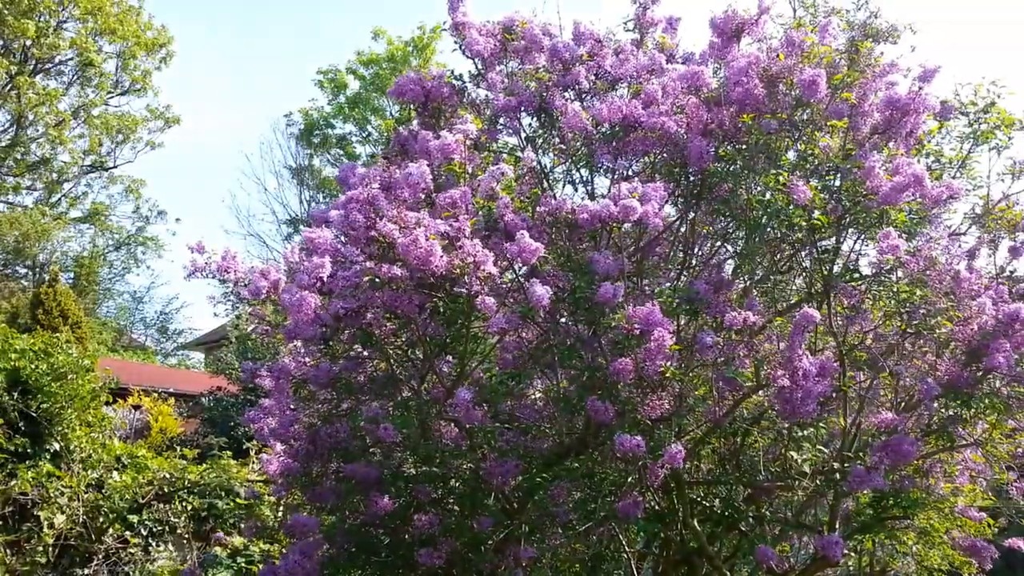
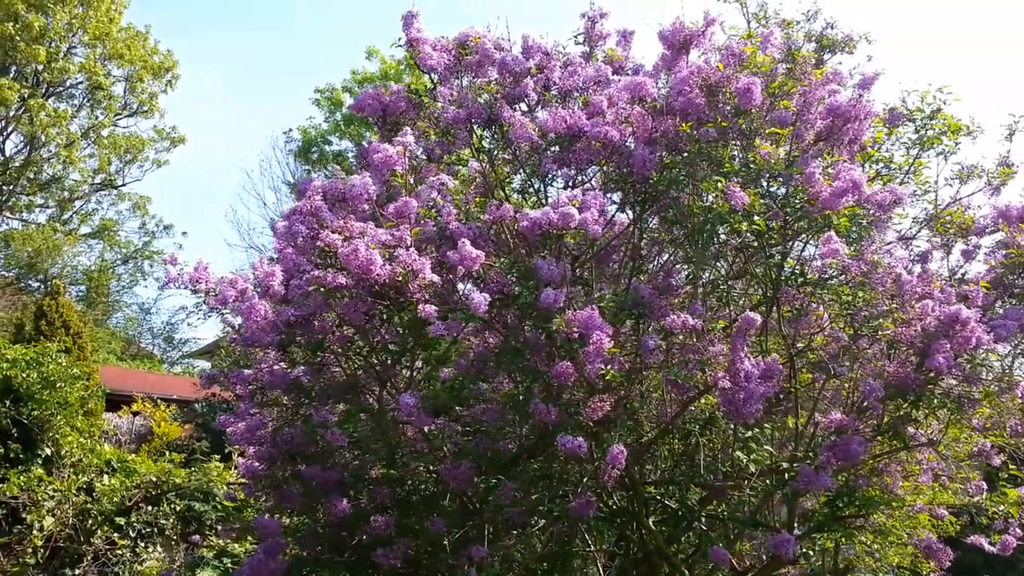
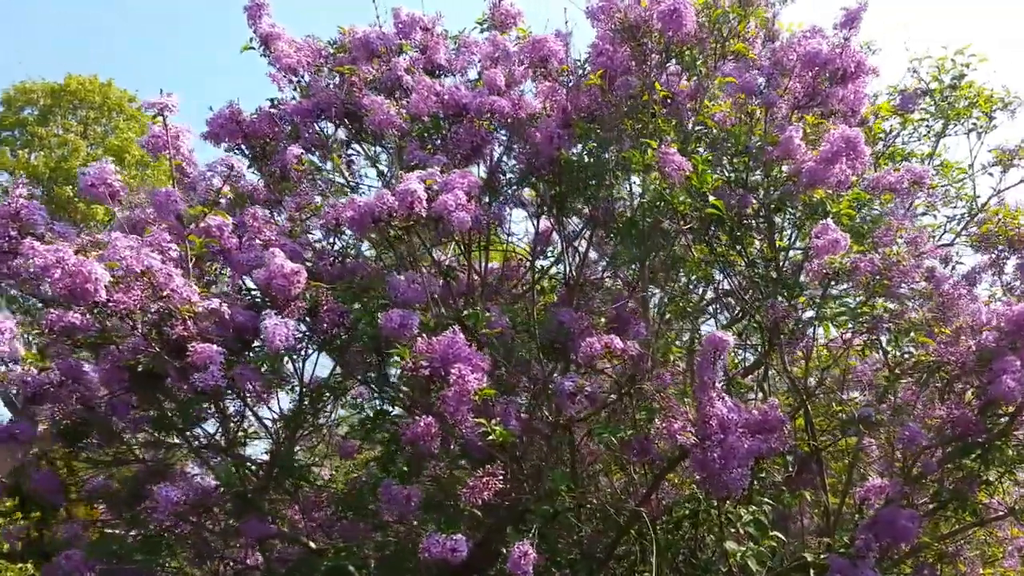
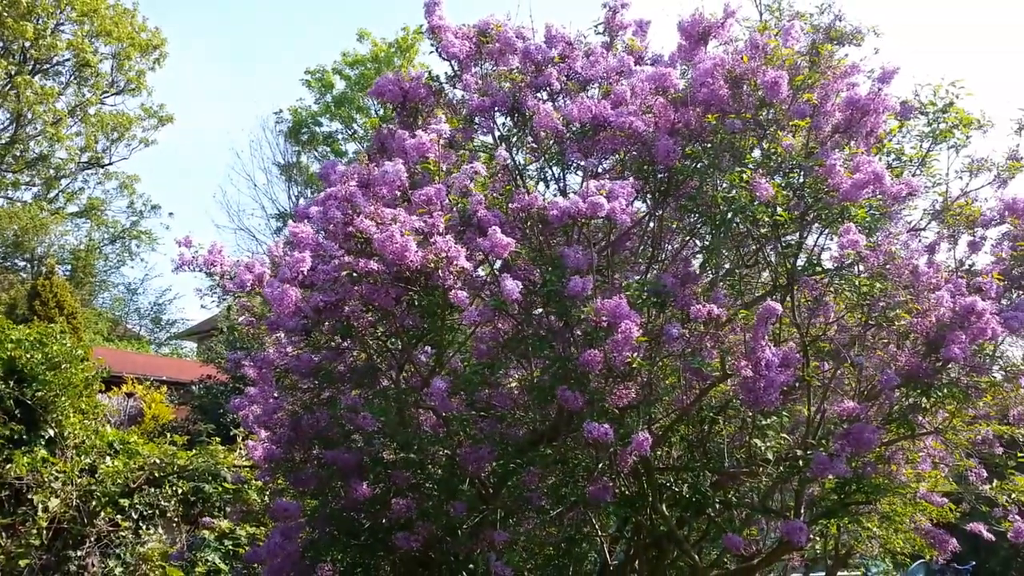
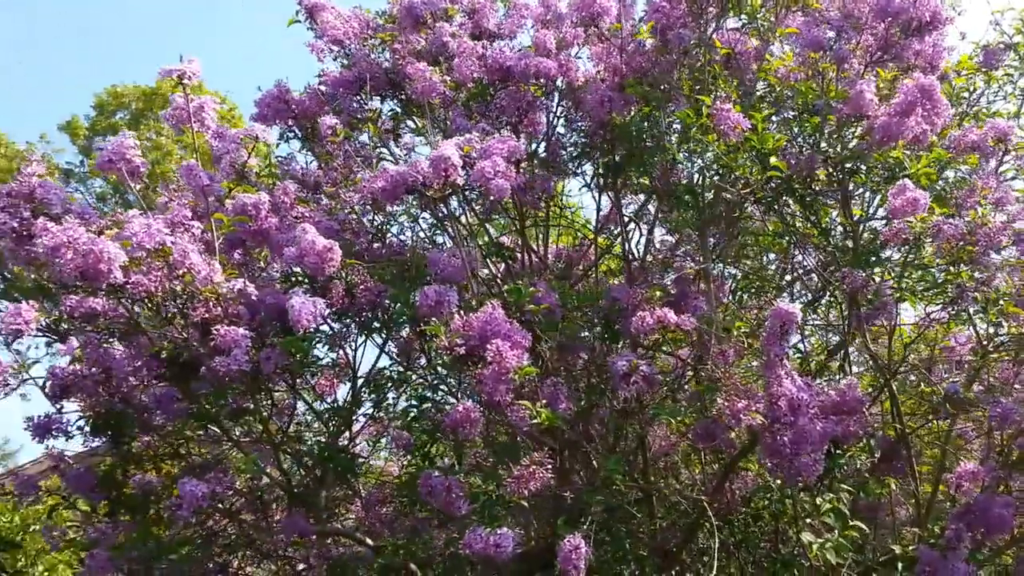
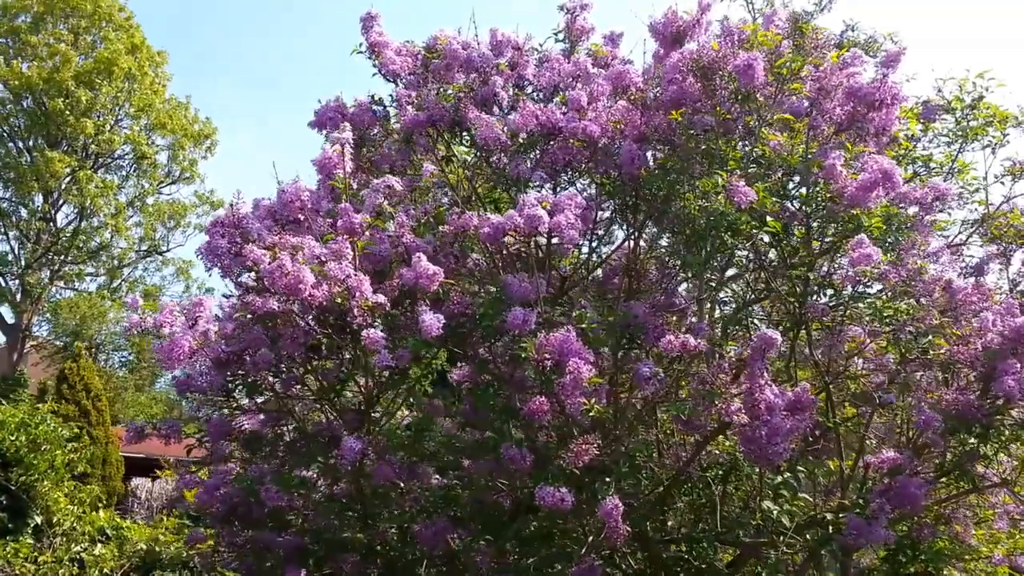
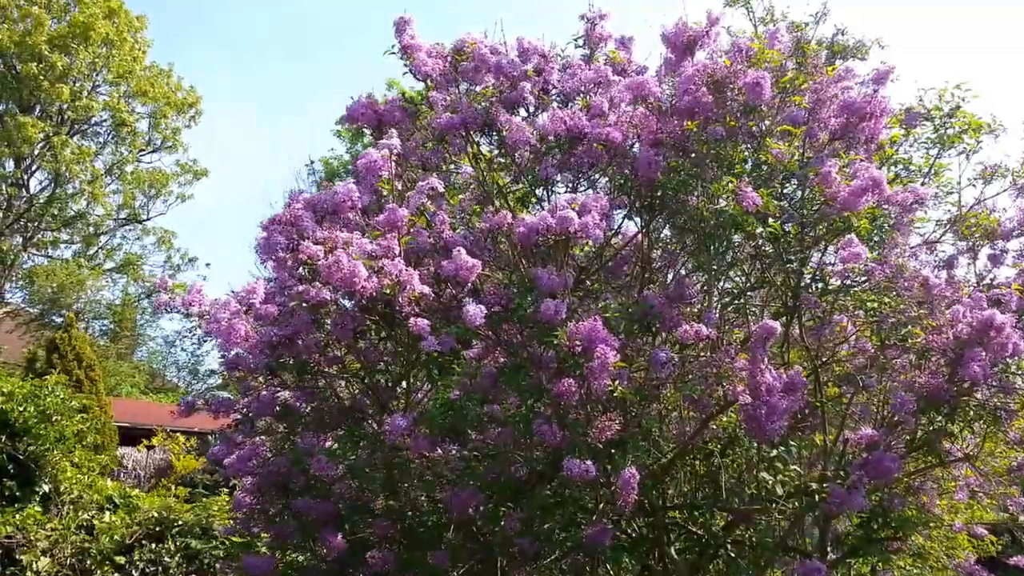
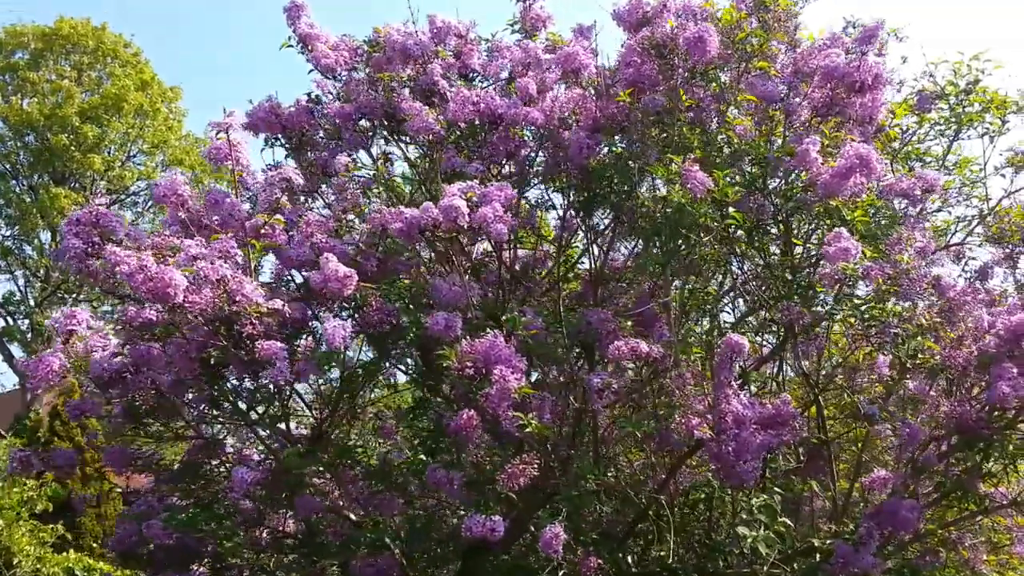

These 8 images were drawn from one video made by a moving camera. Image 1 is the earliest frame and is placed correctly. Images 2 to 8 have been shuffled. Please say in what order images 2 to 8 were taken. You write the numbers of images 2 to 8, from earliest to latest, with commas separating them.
4, 2, 7, 6, 8, 3, 5
